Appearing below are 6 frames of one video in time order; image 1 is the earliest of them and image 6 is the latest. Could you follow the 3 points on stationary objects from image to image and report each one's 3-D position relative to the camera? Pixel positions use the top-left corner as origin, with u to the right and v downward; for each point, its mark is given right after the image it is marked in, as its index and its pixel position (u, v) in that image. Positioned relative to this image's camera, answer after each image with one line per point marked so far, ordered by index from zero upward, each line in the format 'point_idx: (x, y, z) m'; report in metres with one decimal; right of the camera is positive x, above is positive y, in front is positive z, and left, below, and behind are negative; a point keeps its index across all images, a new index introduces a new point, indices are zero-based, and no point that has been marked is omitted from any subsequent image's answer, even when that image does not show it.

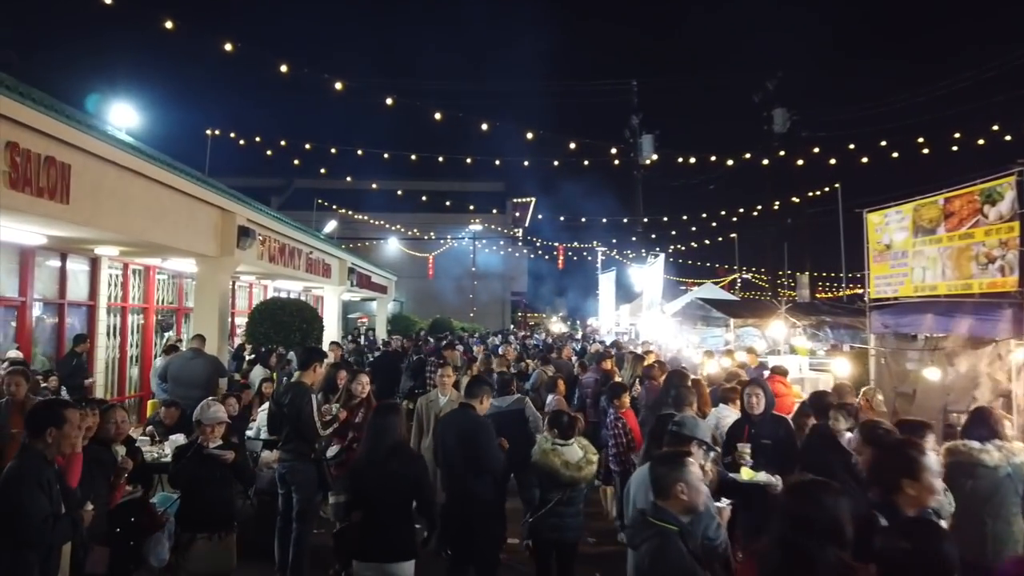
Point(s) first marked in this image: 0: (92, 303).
0: (-6.3, -0.2, +11.3) m
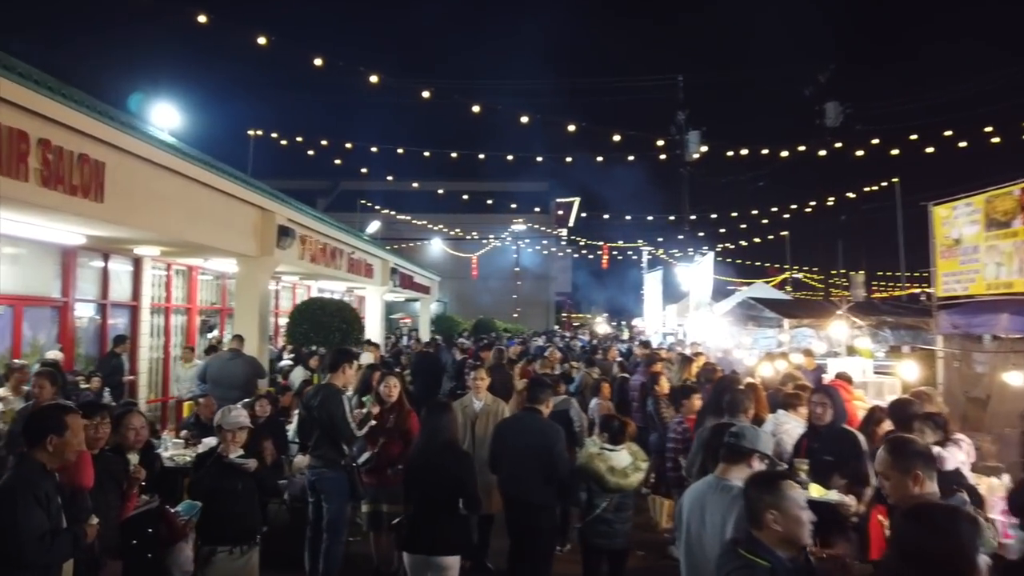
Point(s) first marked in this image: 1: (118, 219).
0: (-5.6, -0.2, +11.3) m
1: (-4.0, +0.7, +7.6) m
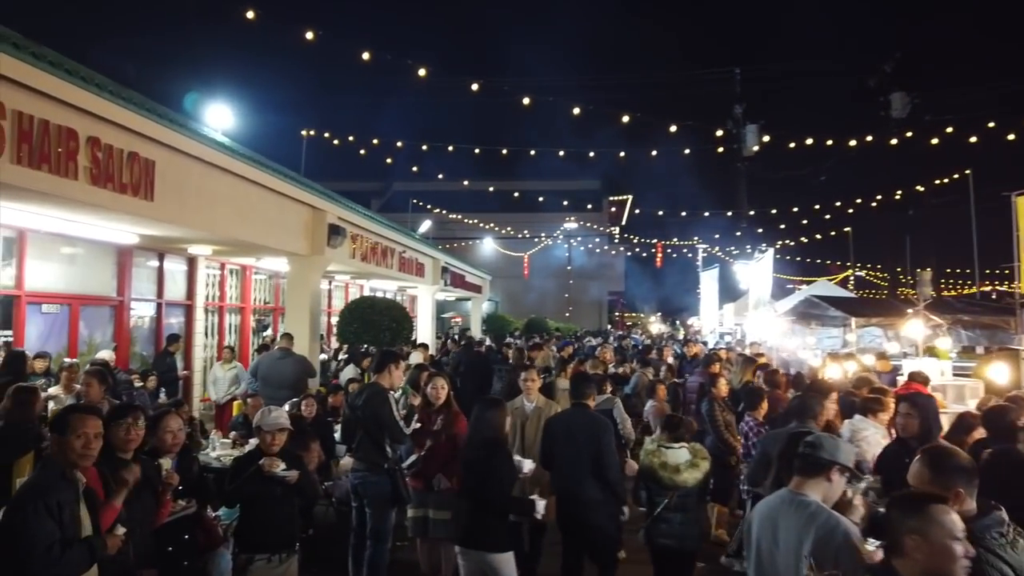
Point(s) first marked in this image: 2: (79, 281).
0: (-4.9, -0.2, +11.4) m
1: (-3.5, +0.7, +7.6) m
2: (-5.2, +0.1, +9.1) m
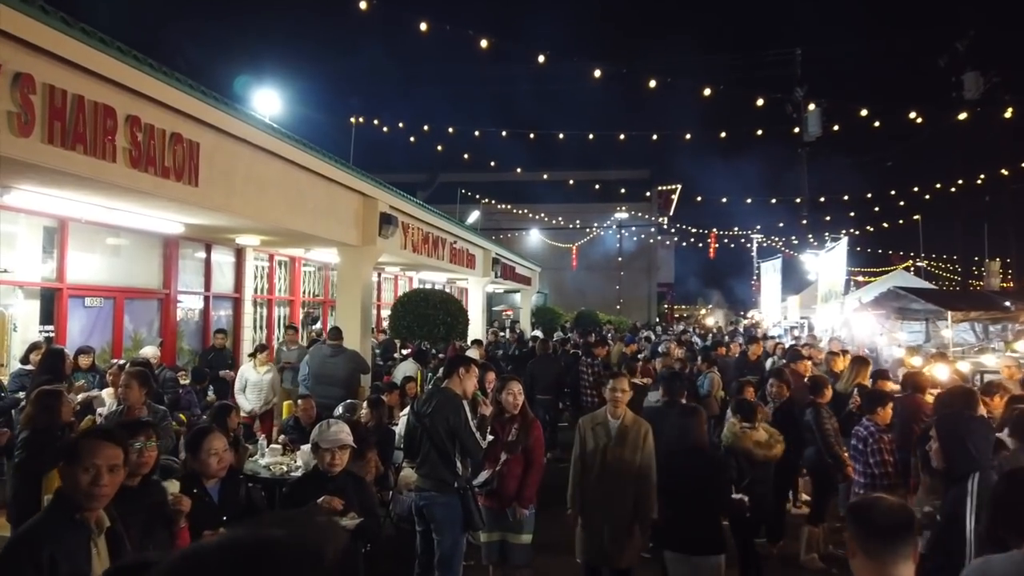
0: (-4.0, -0.1, +11.0) m
1: (-2.8, +0.8, +7.1) m
2: (-4.5, +0.2, +8.7) m
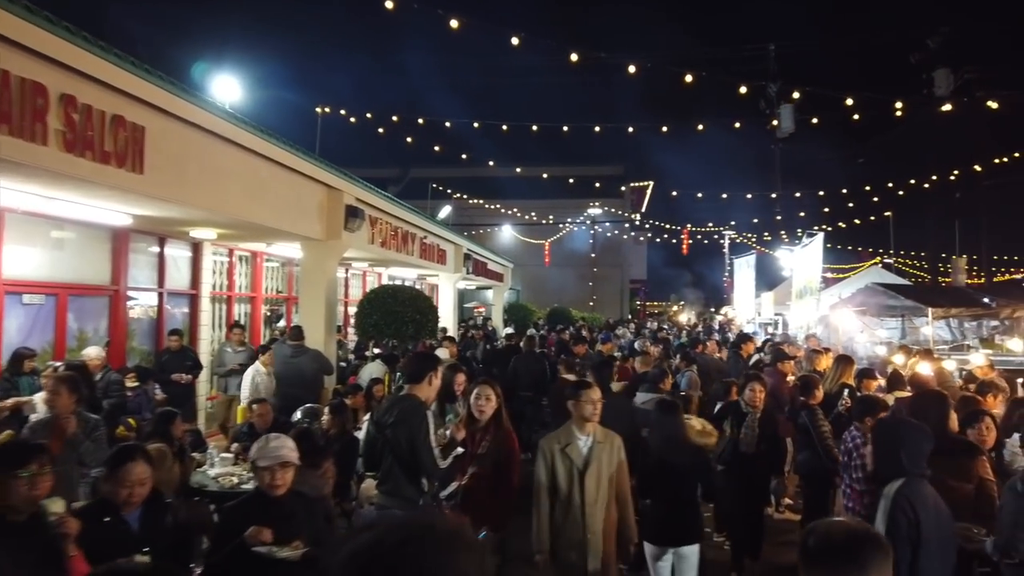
0: (-4.4, -0.1, +10.4) m
1: (-3.0, +0.8, +6.6) m
2: (-4.8, +0.2, +8.1) m
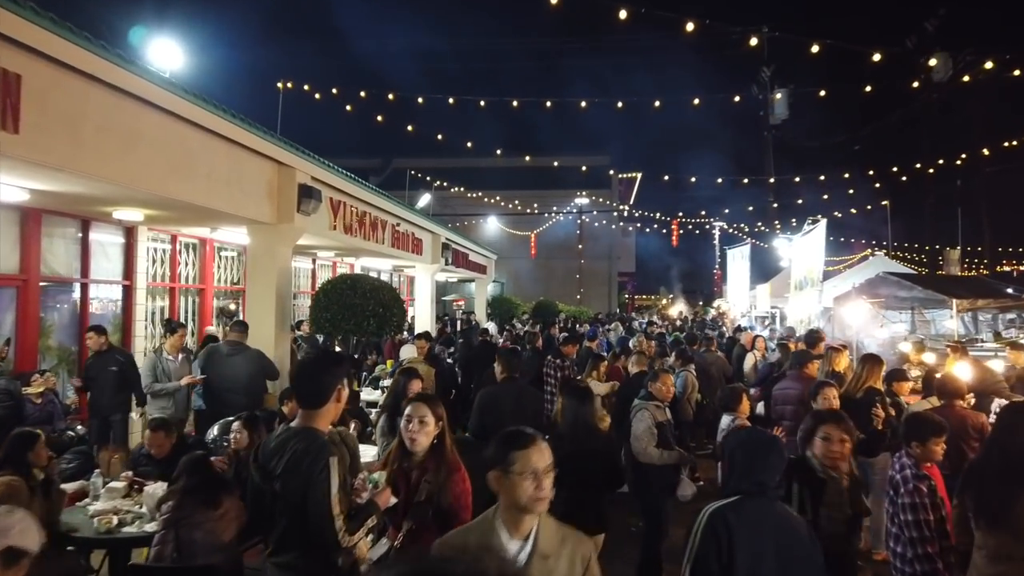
0: (-4.7, +0.1, +9.2) m
1: (-3.3, +0.9, +5.4) m
2: (-5.0, +0.3, +6.9) m
